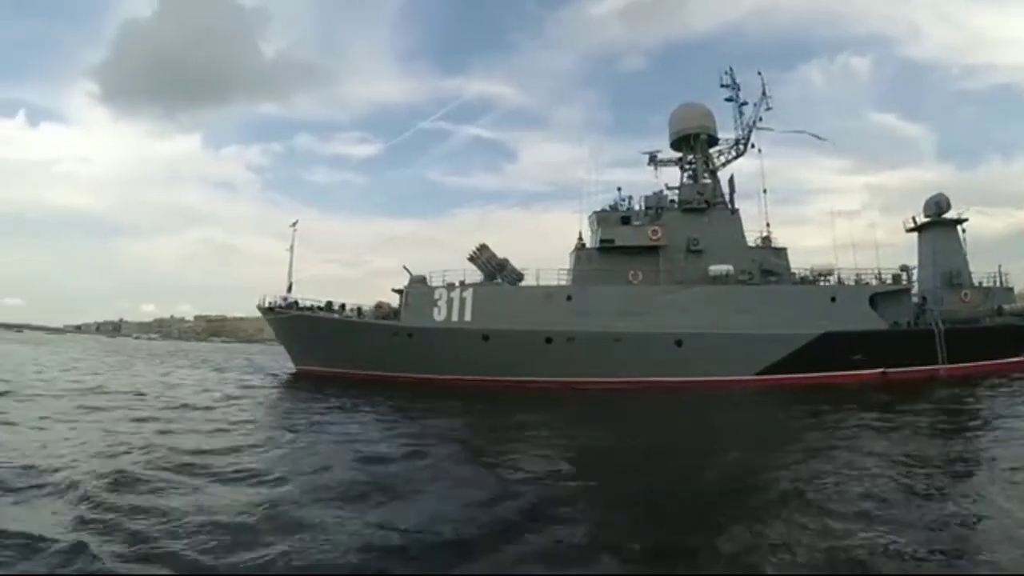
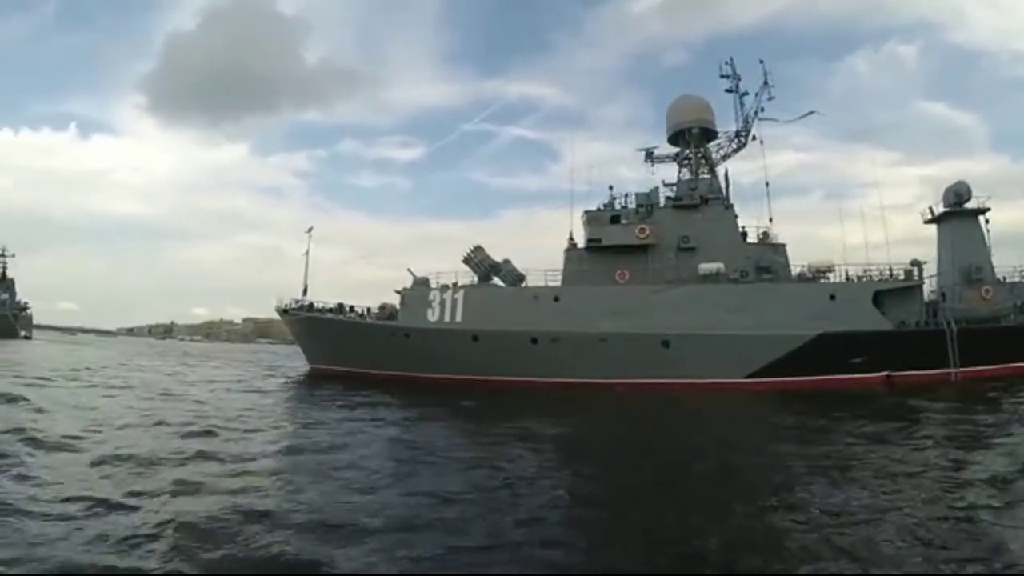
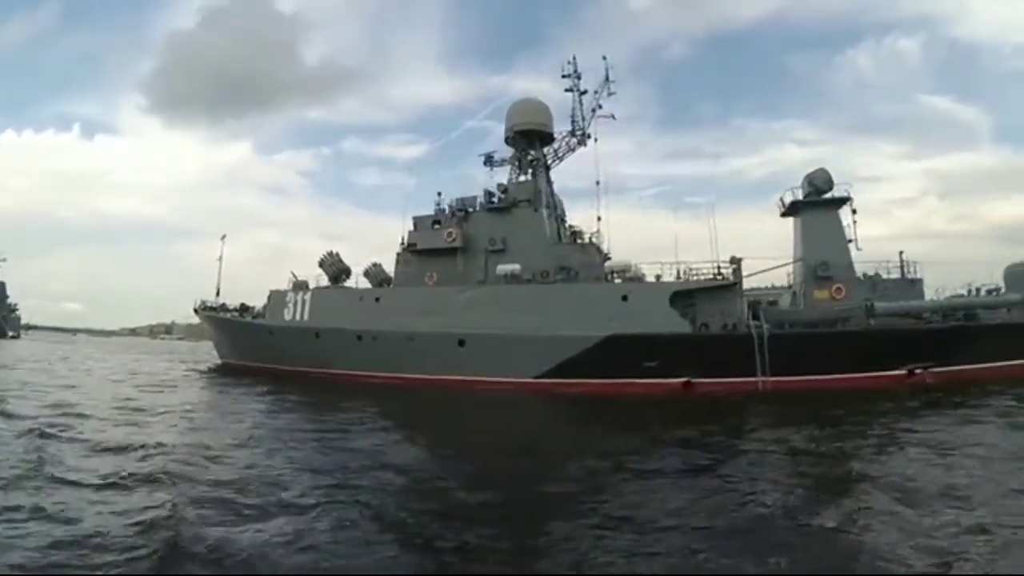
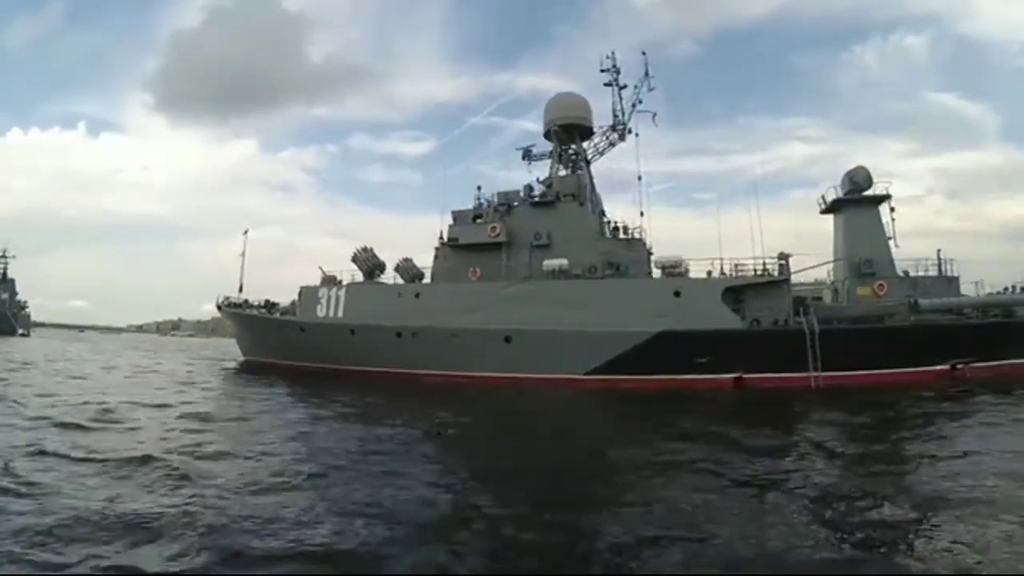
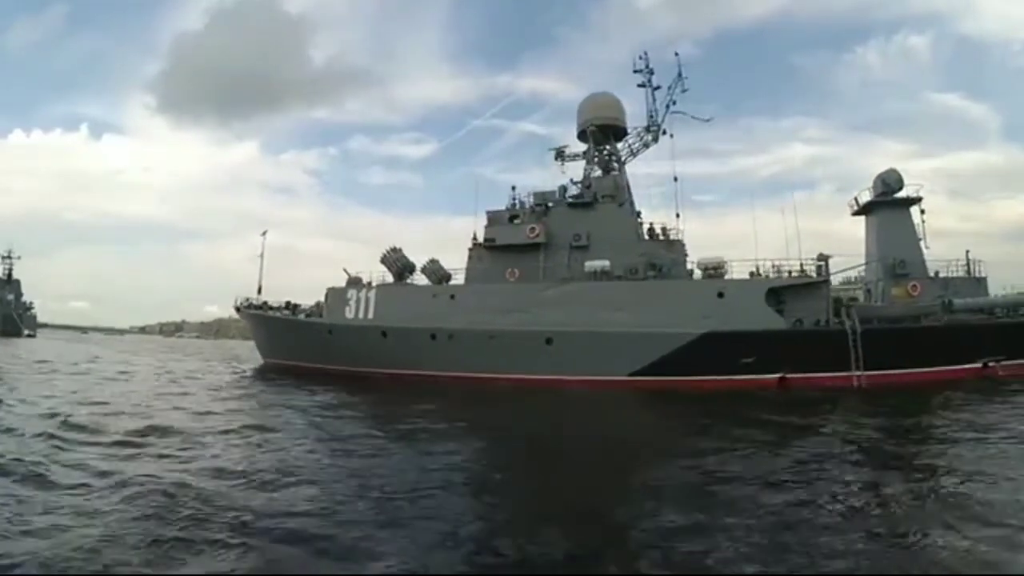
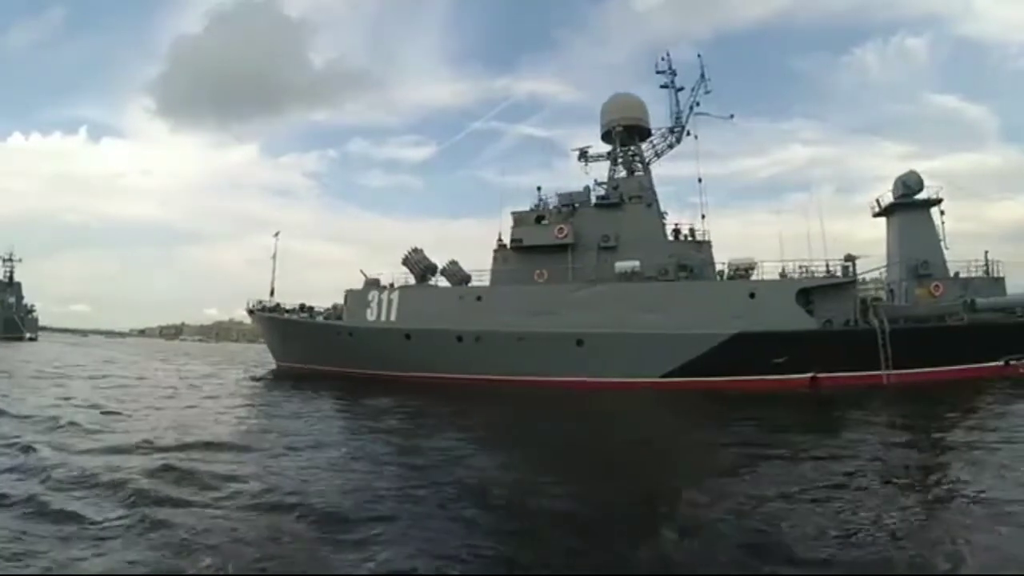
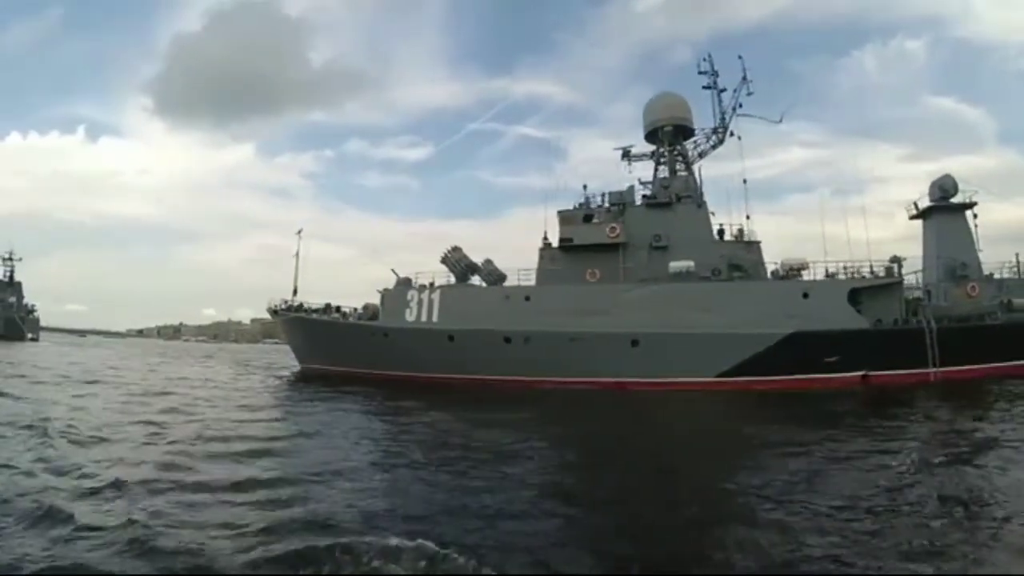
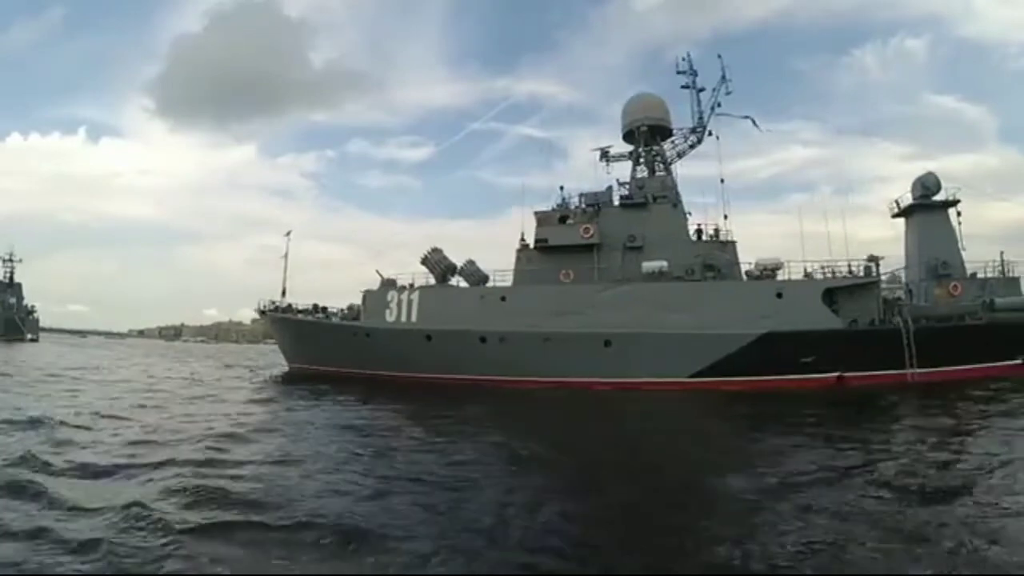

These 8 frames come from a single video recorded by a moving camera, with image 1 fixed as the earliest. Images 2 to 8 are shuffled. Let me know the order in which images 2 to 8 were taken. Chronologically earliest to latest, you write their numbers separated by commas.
2, 7, 8, 6, 5, 4, 3
